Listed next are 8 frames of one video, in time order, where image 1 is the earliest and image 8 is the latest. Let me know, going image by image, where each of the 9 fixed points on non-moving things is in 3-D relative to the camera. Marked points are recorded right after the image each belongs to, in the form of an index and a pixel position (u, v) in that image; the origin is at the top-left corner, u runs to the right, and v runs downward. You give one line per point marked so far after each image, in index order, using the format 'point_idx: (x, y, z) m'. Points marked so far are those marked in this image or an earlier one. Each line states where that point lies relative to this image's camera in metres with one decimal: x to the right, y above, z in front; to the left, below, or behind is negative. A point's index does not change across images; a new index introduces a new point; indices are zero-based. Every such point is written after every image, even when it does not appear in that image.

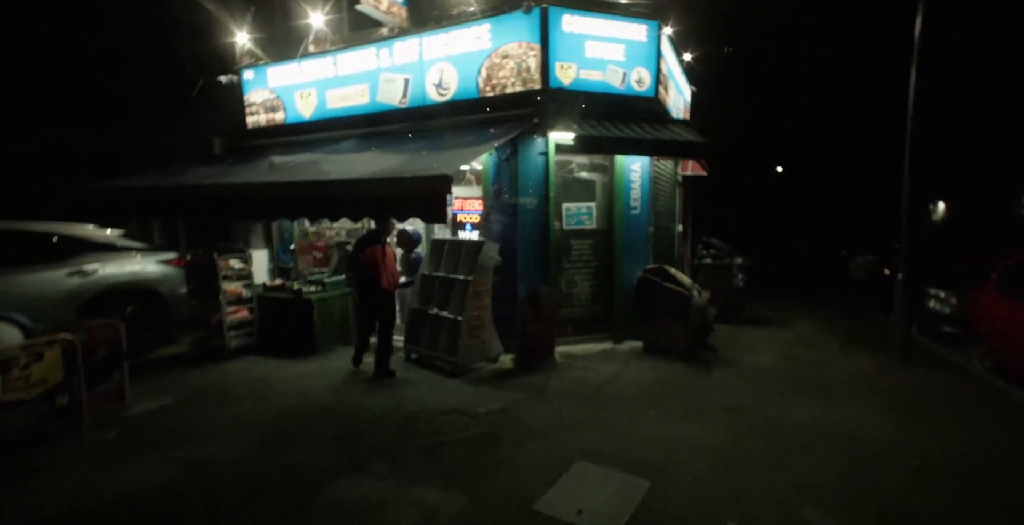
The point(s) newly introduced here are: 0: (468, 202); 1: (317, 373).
0: (-0.7, +0.9, +7.7) m
1: (-2.6, -1.5, +6.6) m
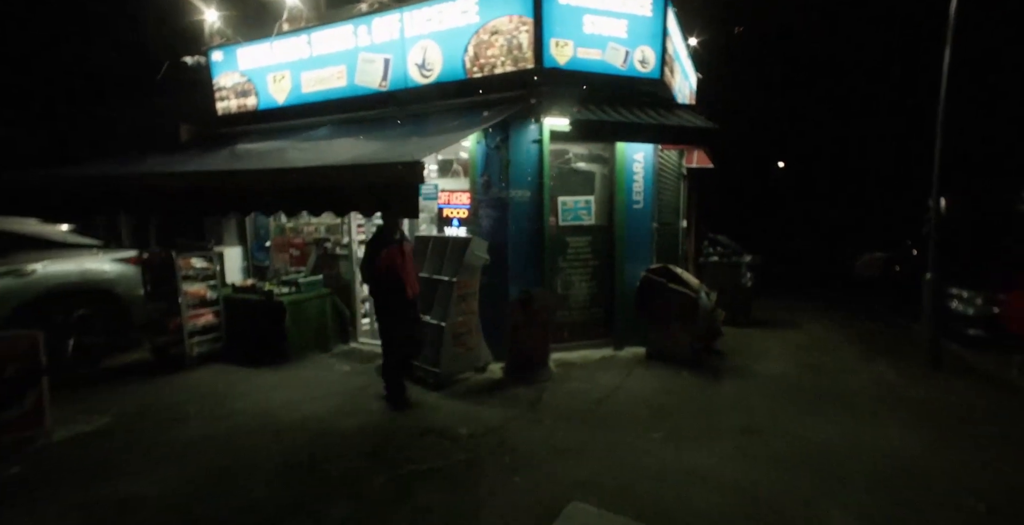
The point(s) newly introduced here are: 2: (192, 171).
0: (-0.8, +1.0, +7.1) m
1: (-2.7, -1.5, +6.0) m
2: (-4.0, +1.2, +6.2) m
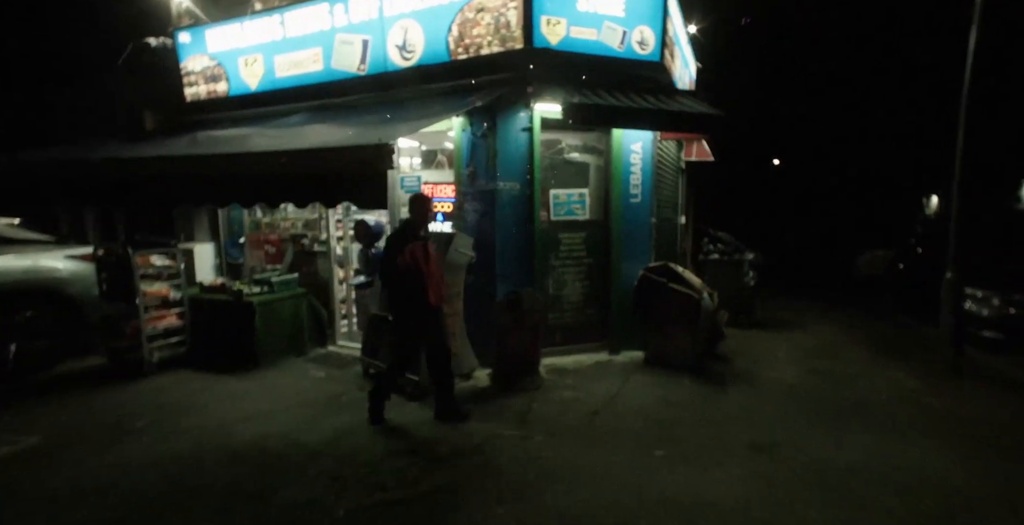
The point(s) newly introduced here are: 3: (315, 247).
0: (-1.0, +1.0, +6.6) m
1: (-2.9, -1.4, +5.5) m
2: (-4.1, +1.2, +5.7) m
3: (-2.9, +0.2, +7.3) m
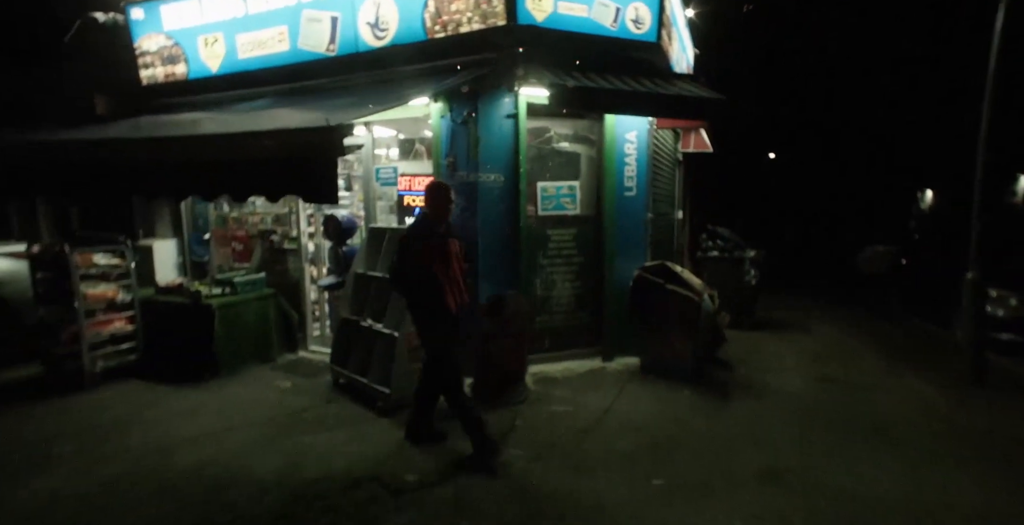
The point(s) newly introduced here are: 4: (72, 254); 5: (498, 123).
0: (-1.1, +1.0, +6.0) m
1: (-3.0, -1.4, +4.9) m
2: (-4.3, +1.2, +5.1) m
3: (-3.1, +0.2, +6.8) m
4: (-4.5, +0.1, +5.1) m
5: (-0.2, +1.5, +5.4) m
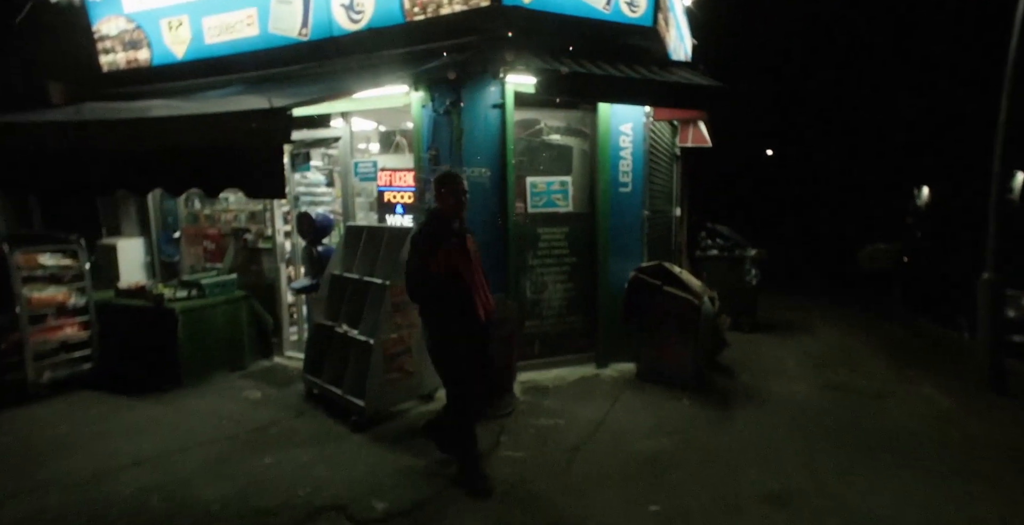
0: (-1.3, +1.0, +5.6) m
1: (-3.2, -1.4, +4.5) m
2: (-4.5, +1.2, +4.7) m
3: (-3.2, +0.2, +6.4) m
4: (-4.6, +0.1, +4.7) m
5: (-0.3, +1.5, +5.0) m
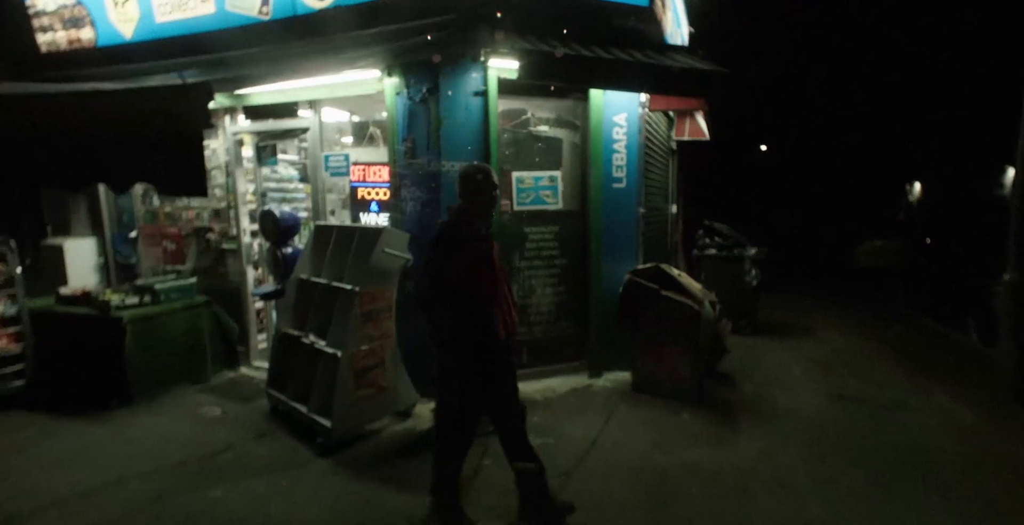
0: (-1.4, +1.0, +5.1) m
1: (-3.3, -1.5, +4.1) m
2: (-4.6, +1.1, +4.1) m
3: (-3.4, +0.2, +5.9) m
4: (-4.8, 0.0, +4.2) m
5: (-0.4, +1.5, +4.6) m
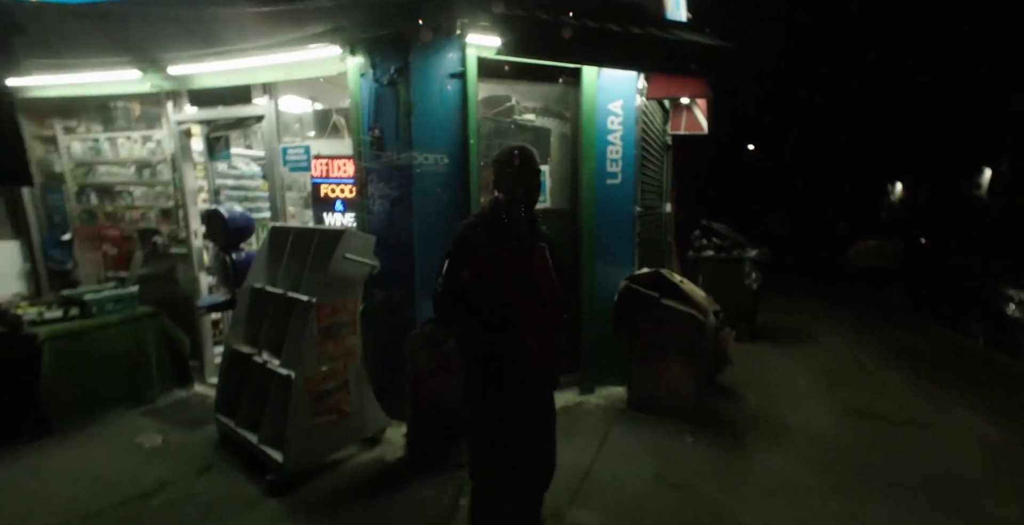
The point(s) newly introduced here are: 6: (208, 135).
0: (-1.6, +0.9, +4.5) m
1: (-3.4, -1.5, +3.4) m
2: (-4.7, +1.1, +3.5) m
3: (-3.6, +0.2, +5.2) m
4: (-4.9, -0.1, +3.5) m
5: (-0.6, +1.4, +4.0) m
6: (-3.1, +1.3, +5.1) m
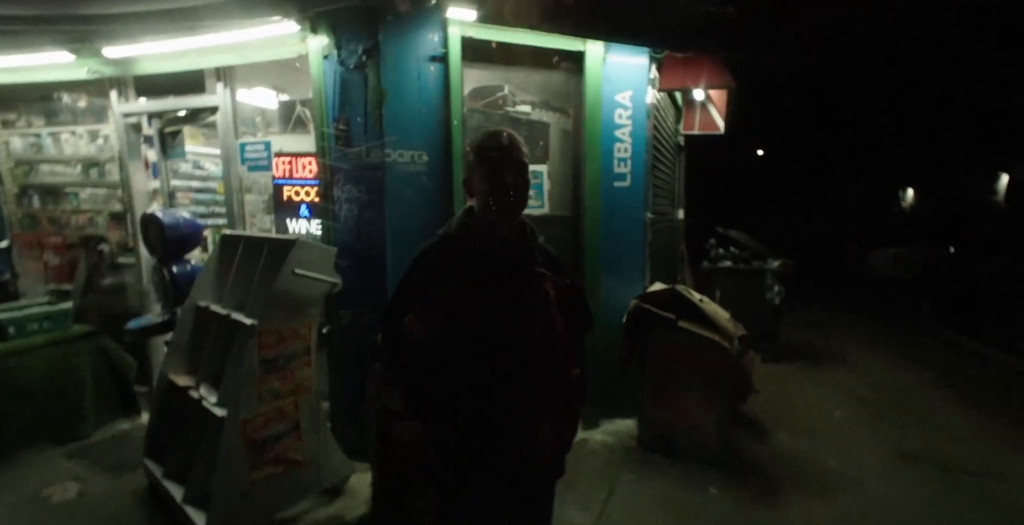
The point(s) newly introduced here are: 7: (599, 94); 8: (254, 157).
0: (-1.7, +0.8, +3.9) m
1: (-3.5, -1.6, +2.8) m
2: (-4.8, +1.0, +2.9) m
3: (-3.6, 0.0, +4.6) m
4: (-5.0, -0.1, +2.9) m
5: (-0.7, +1.3, +3.4) m
6: (-3.2, +1.2, +4.5) m
7: (+0.7, +1.4, +4.2) m
8: (-2.1, +0.9, +4.1) m
